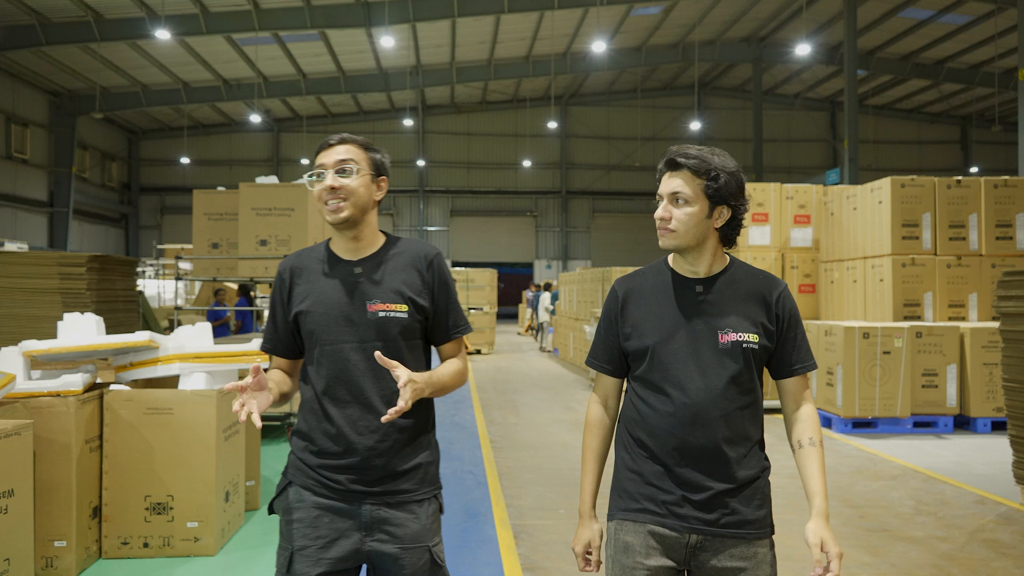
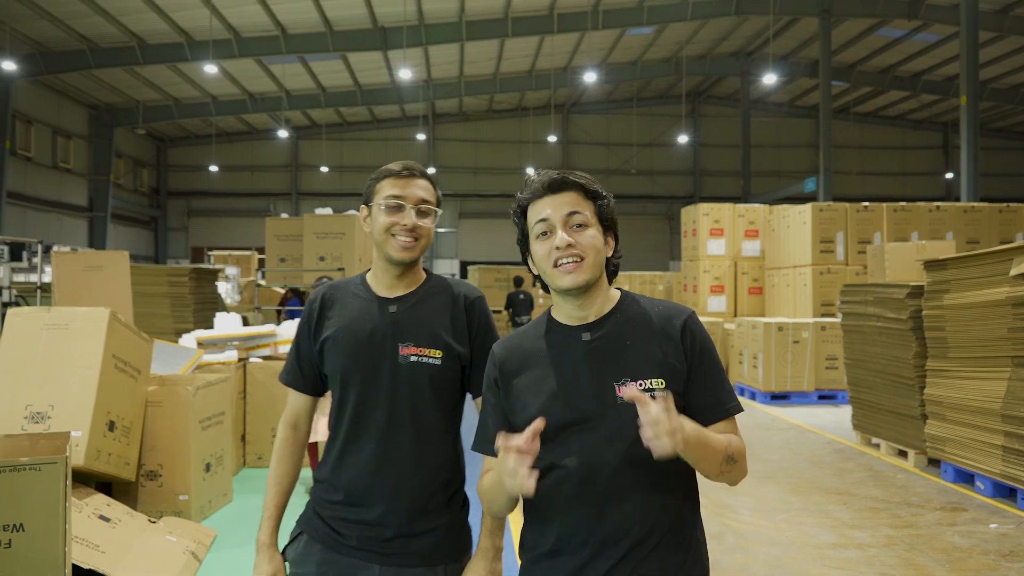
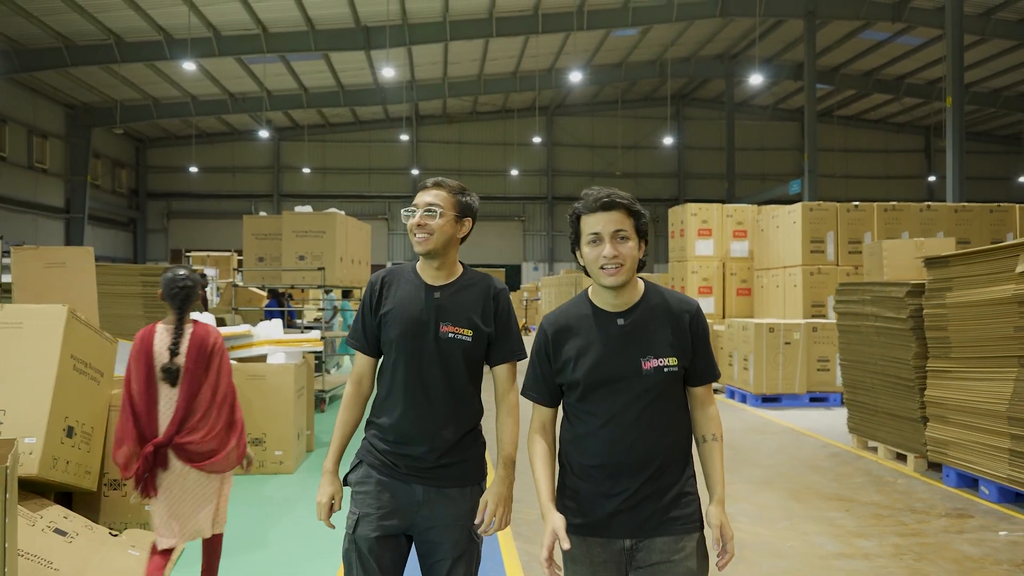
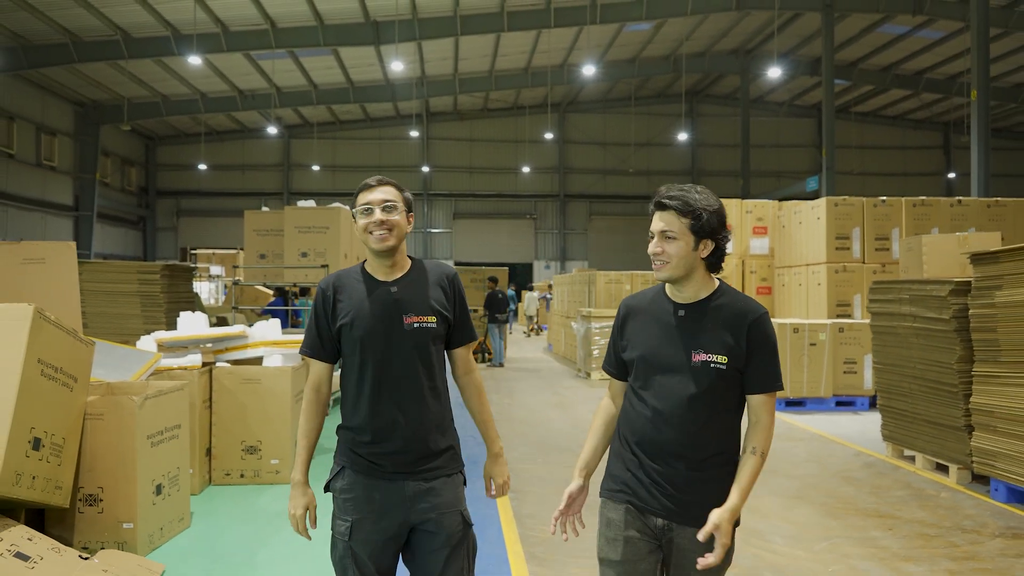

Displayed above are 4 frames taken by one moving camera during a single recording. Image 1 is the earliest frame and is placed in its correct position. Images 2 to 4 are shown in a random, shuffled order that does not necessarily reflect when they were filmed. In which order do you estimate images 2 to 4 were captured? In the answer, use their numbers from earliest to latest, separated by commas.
4, 3, 2
